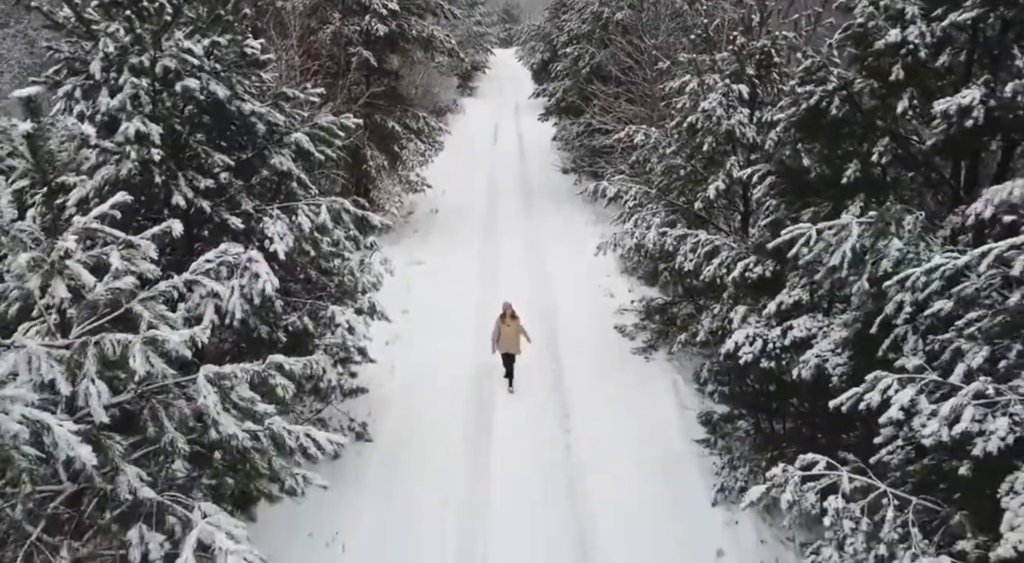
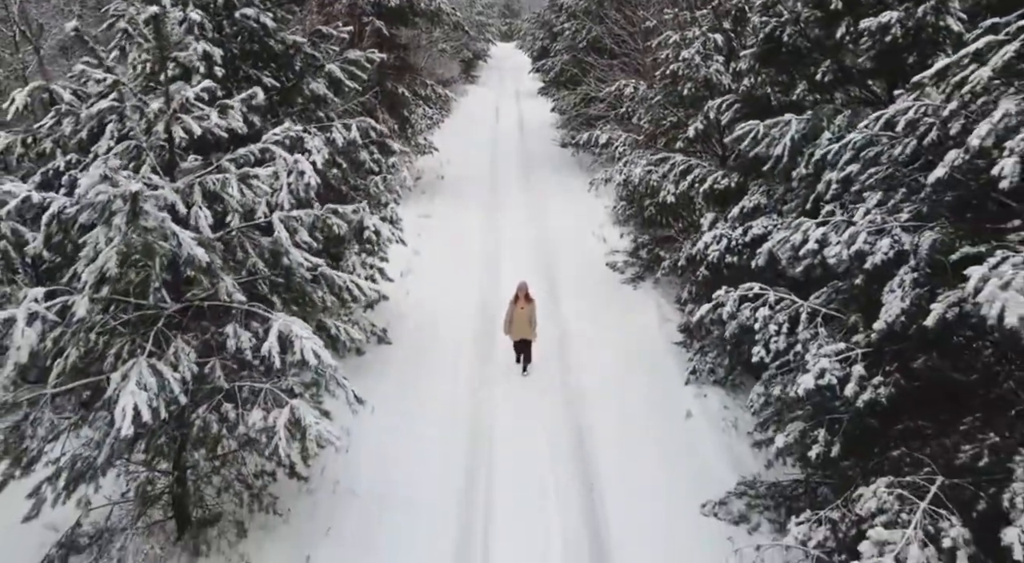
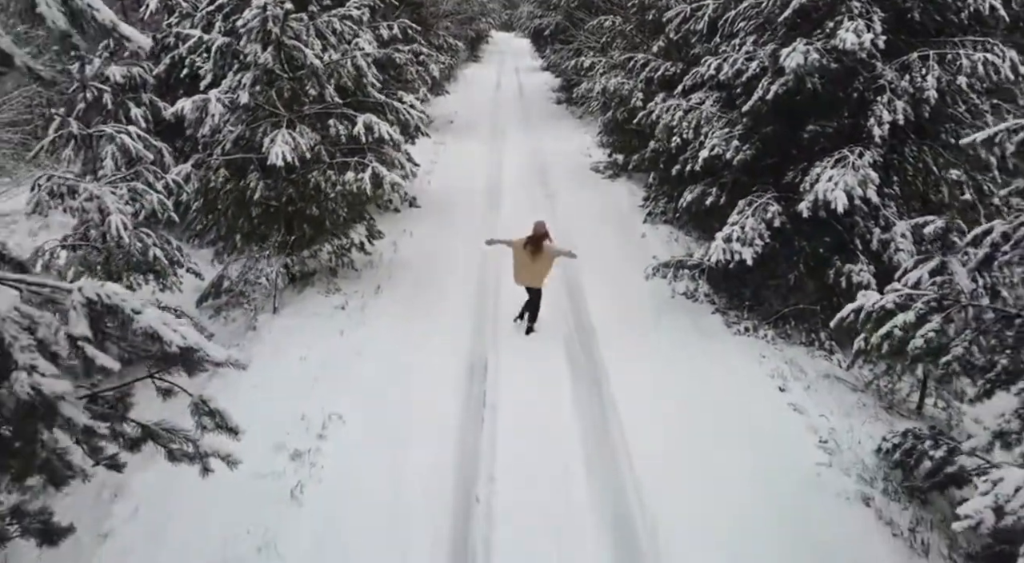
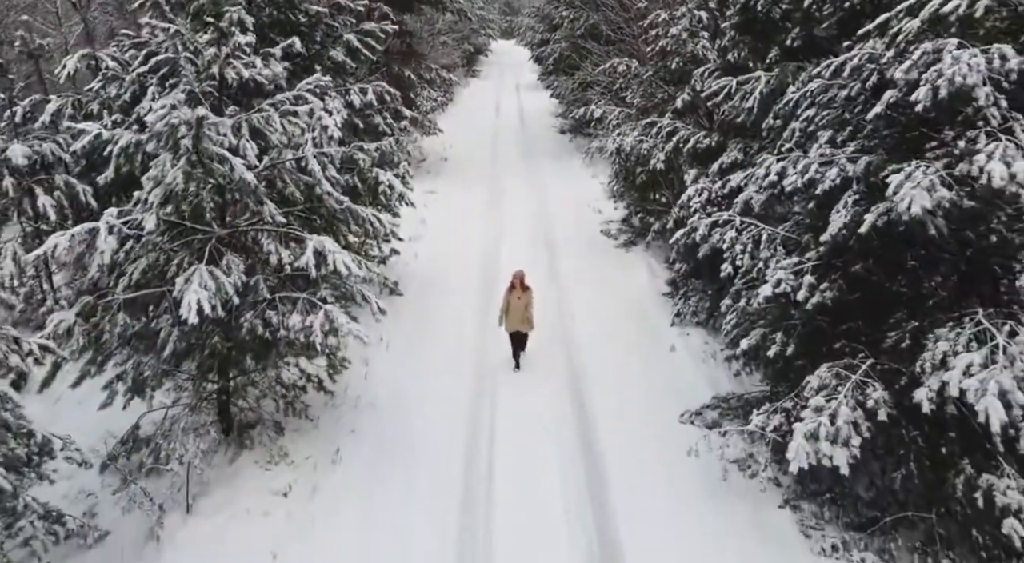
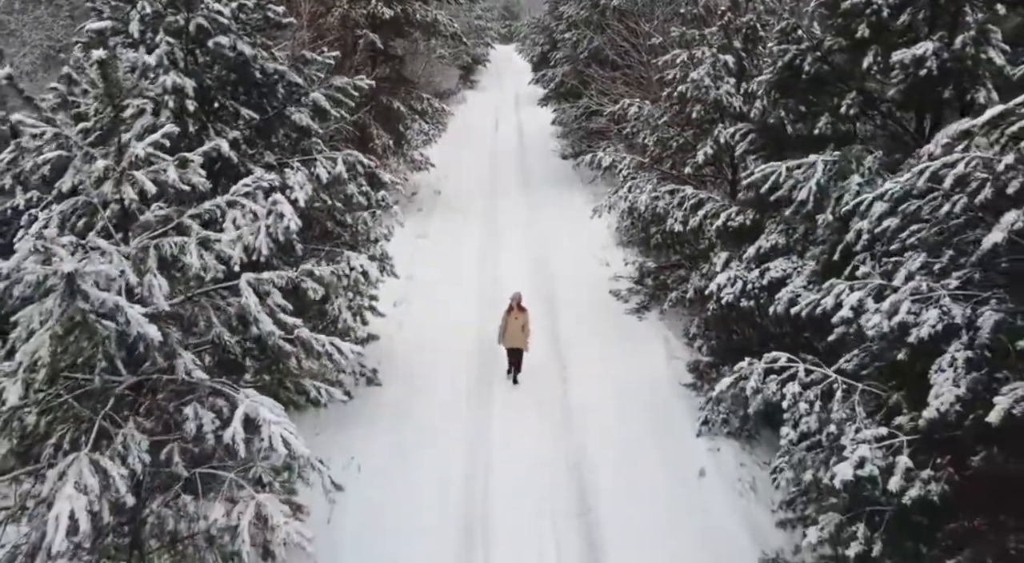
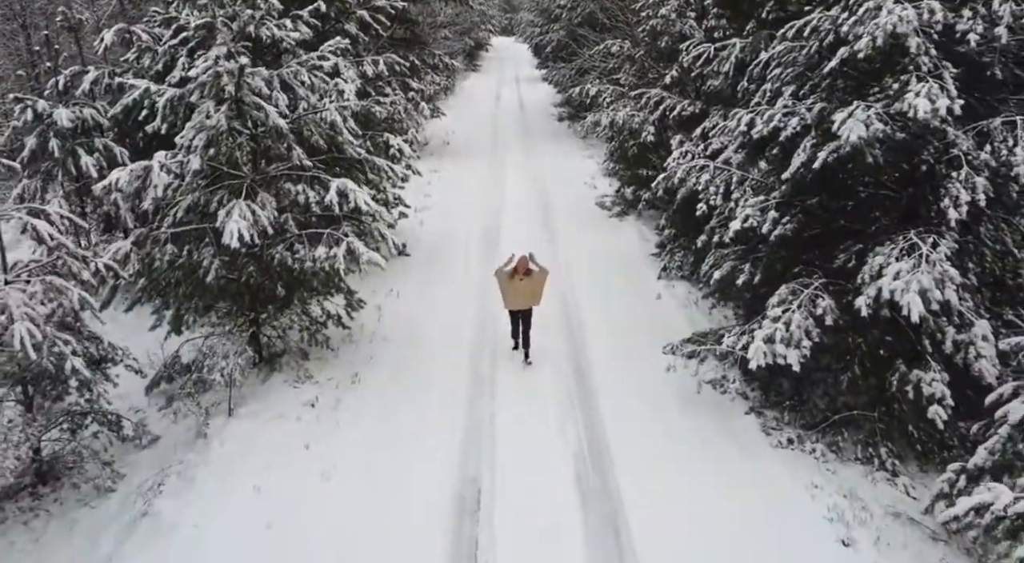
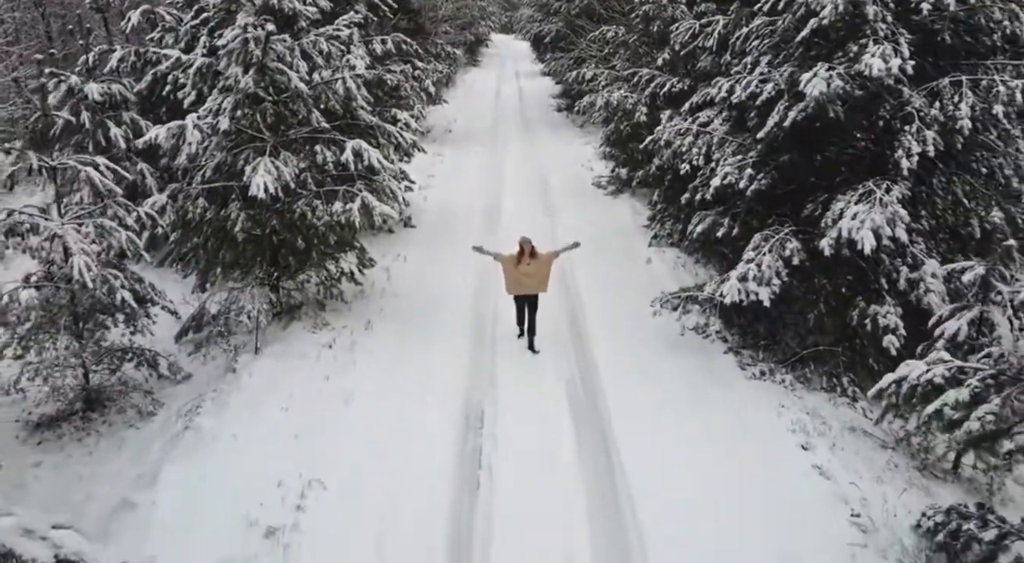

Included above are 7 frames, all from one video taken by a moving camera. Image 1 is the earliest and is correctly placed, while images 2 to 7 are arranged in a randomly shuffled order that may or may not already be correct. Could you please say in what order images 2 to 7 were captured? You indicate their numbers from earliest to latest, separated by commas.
5, 2, 4, 6, 7, 3
